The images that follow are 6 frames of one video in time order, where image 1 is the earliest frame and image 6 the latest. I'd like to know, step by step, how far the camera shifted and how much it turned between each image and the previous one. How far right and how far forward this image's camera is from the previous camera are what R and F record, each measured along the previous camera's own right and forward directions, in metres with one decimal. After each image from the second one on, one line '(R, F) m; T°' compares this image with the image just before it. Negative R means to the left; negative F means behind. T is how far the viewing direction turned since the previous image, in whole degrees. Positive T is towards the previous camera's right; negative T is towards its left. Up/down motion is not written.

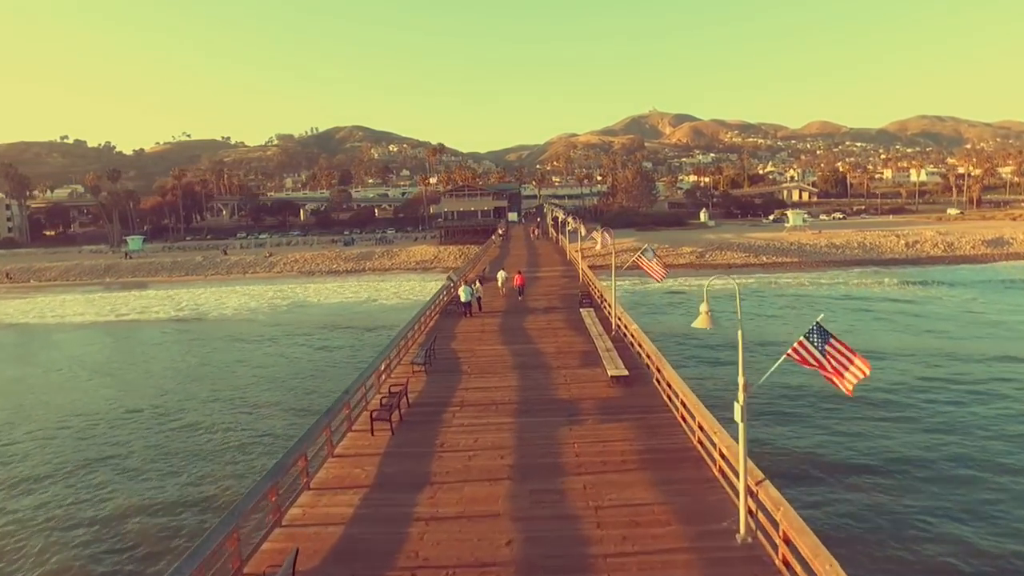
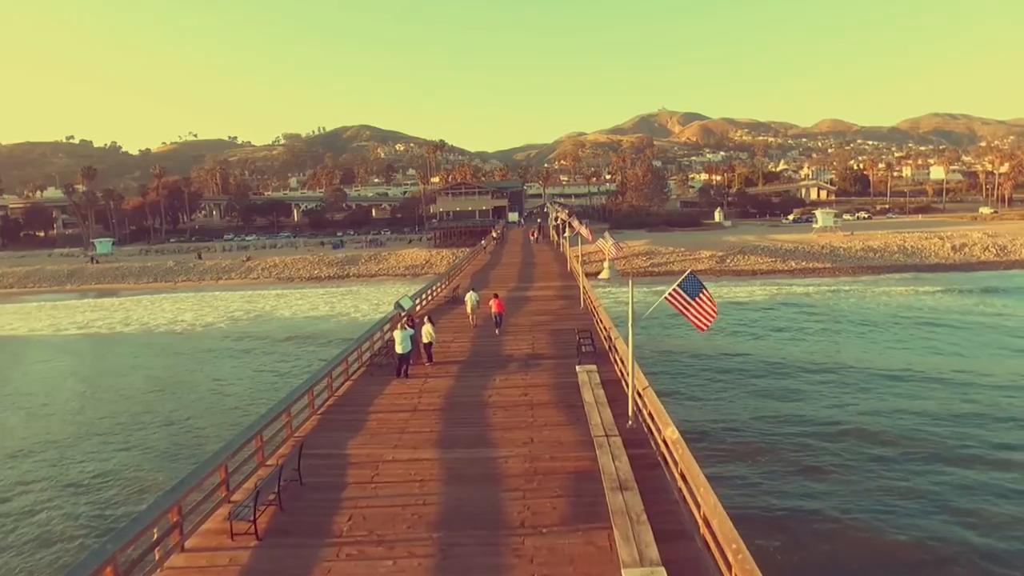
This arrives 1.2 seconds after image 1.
(+0.6, +5.1) m; -1°
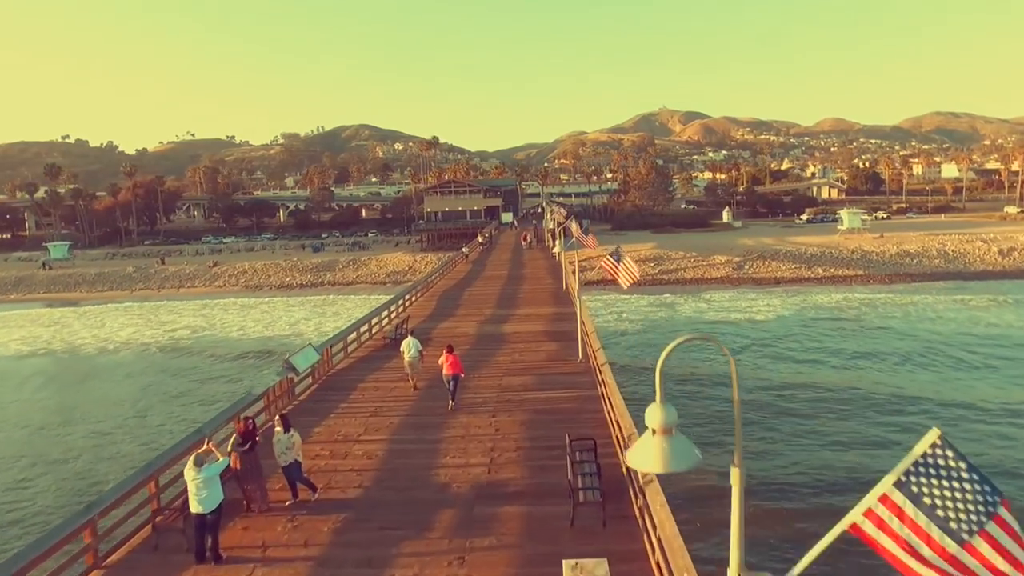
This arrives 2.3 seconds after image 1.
(+0.5, +4.9) m; 0°
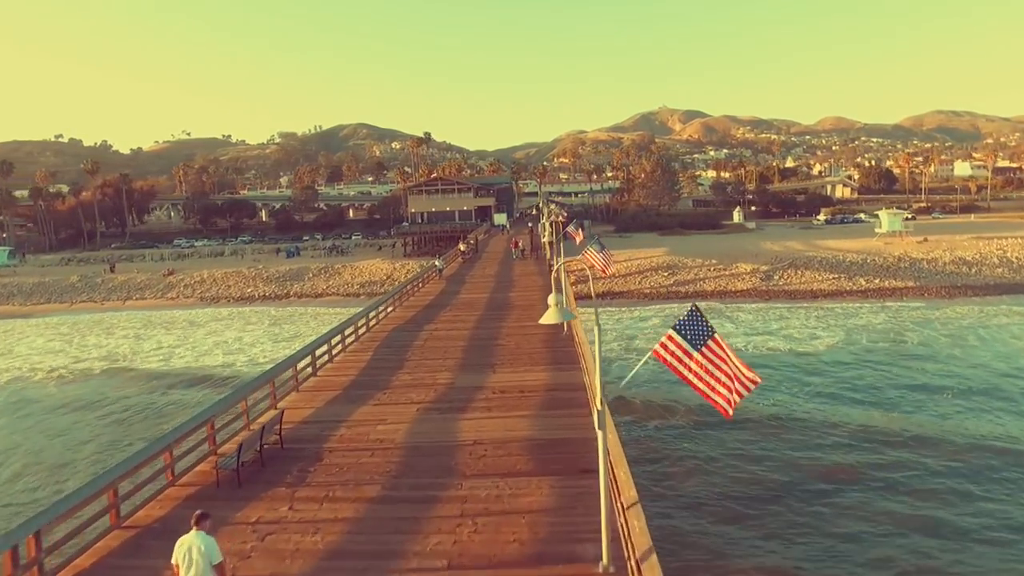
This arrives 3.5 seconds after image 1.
(+0.4, +5.5) m; 0°
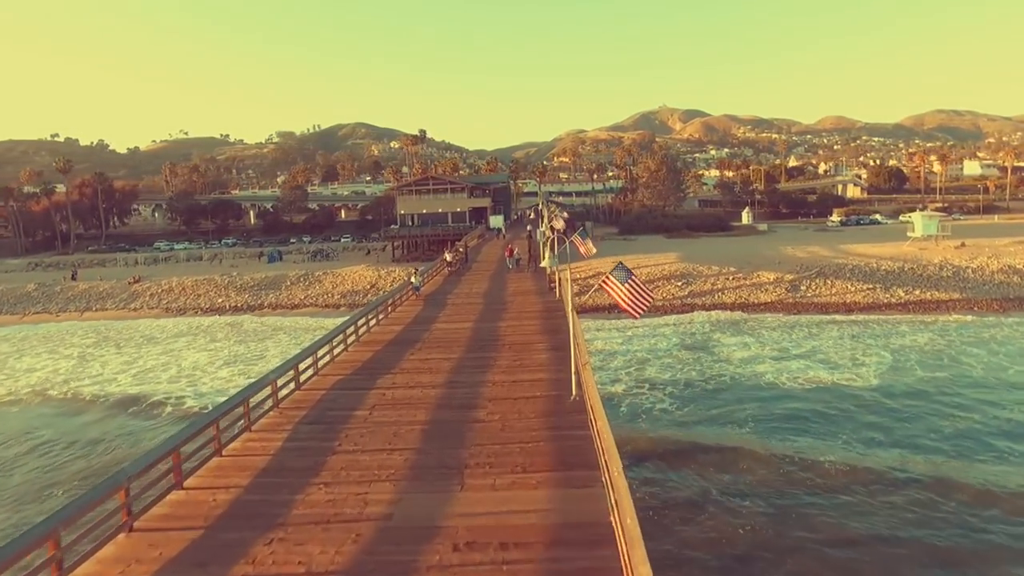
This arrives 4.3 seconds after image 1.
(+0.2, +3.6) m; 0°
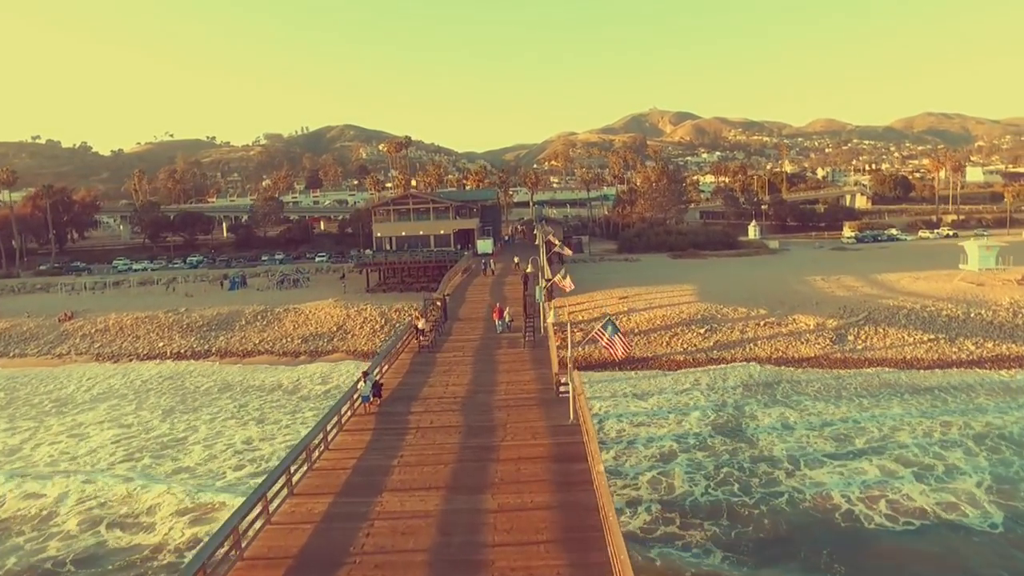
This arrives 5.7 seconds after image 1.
(0.0, +5.2) m; +1°
